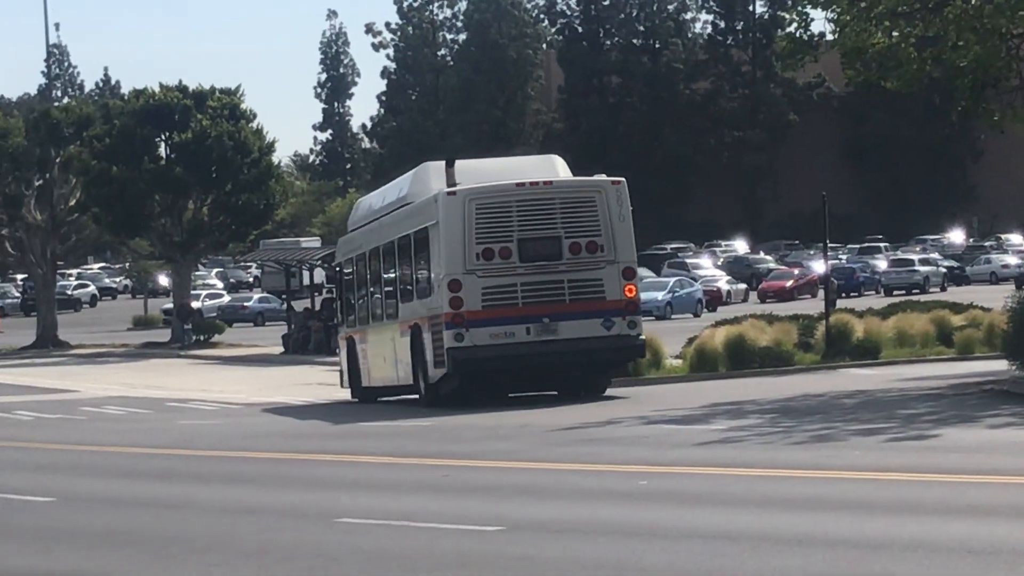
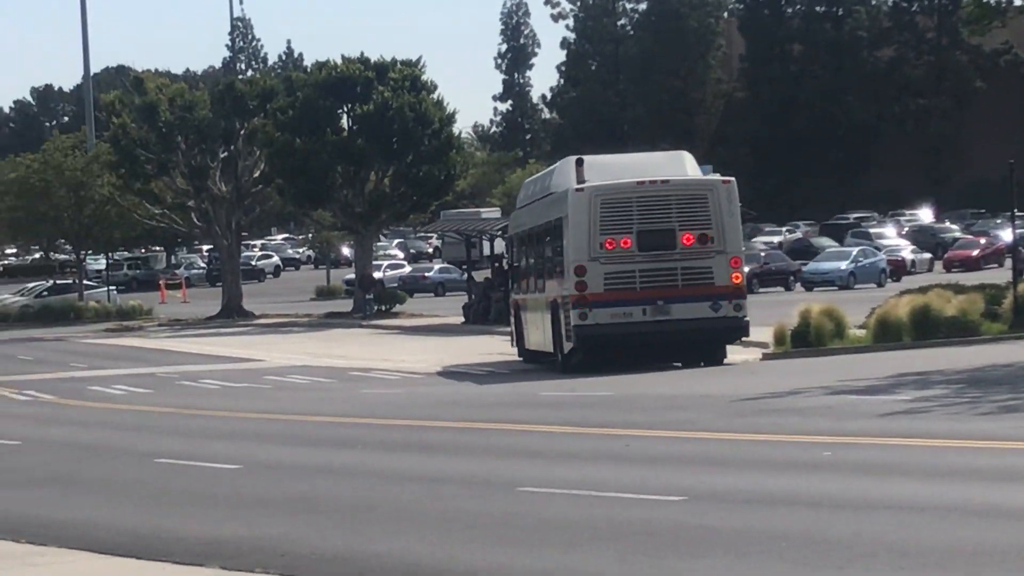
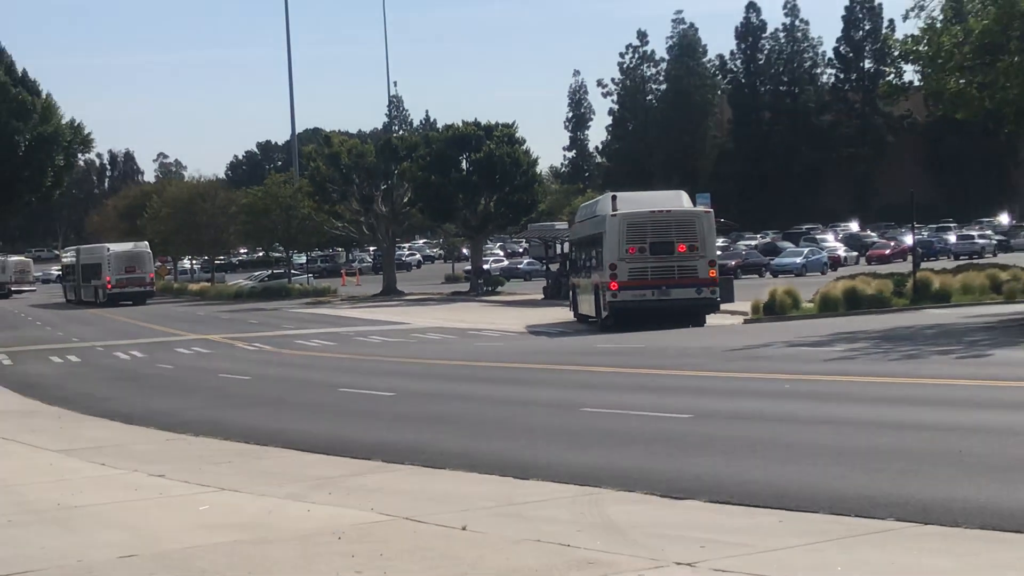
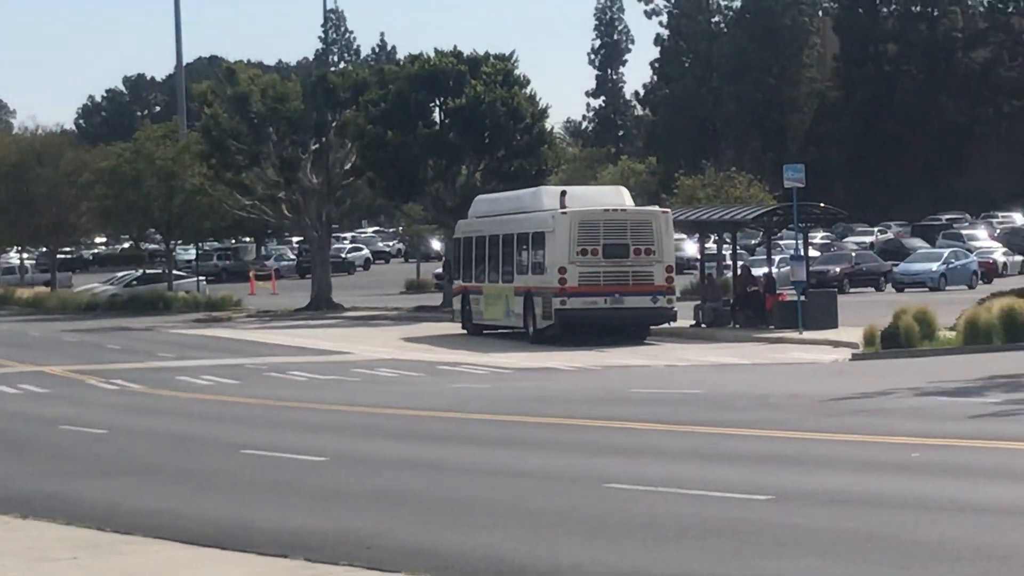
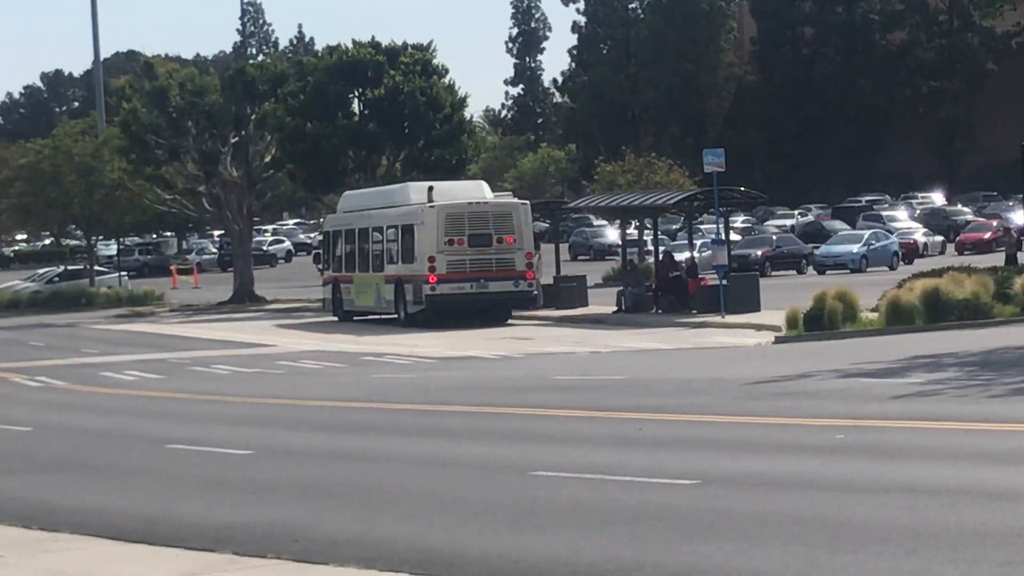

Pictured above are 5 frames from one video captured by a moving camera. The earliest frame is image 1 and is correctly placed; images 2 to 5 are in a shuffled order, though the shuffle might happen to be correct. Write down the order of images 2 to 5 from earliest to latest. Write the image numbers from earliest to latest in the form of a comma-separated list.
2, 3, 4, 5
